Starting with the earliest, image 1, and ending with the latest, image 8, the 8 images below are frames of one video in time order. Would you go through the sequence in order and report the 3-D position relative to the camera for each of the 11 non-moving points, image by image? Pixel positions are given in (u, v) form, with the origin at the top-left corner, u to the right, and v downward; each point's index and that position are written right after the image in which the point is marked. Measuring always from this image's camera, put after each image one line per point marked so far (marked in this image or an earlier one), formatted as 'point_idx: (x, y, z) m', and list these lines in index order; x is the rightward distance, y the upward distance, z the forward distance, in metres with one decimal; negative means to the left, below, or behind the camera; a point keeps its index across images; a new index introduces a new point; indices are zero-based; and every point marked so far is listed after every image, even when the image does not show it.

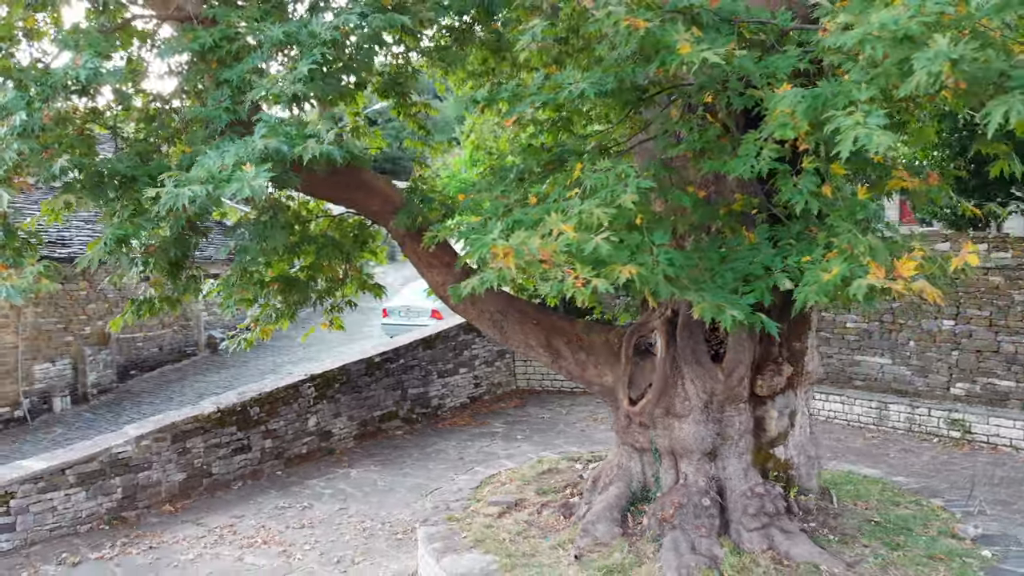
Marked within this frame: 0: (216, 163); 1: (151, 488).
0: (-1.3, +0.5, +3.6) m
1: (-2.9, -1.6, +6.6) m
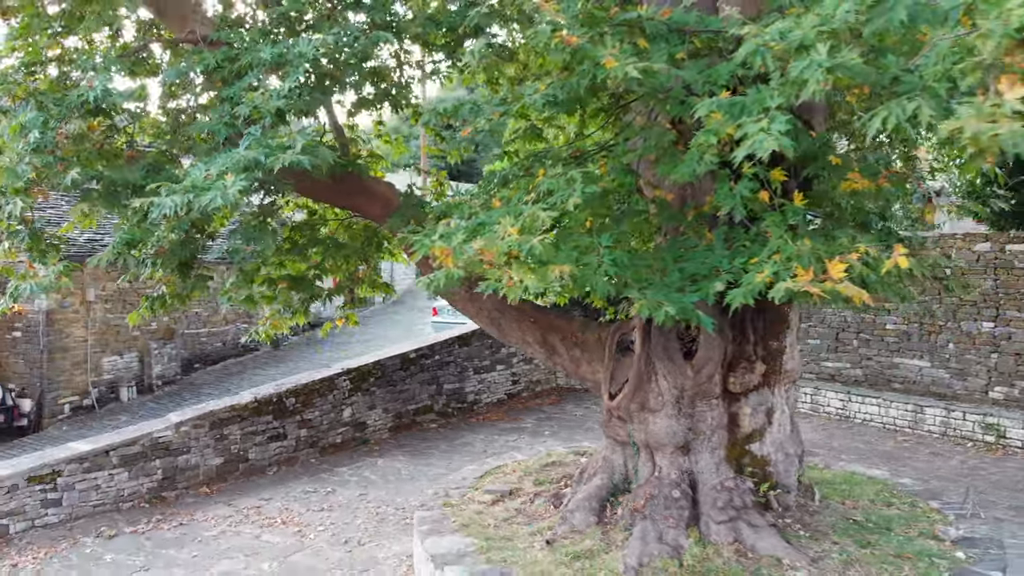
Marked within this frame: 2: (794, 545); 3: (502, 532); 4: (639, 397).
0: (-1.5, +0.6, +4.0) m
1: (-2.8, -1.6, +7.2) m
2: (+1.5, -1.4, +4.5) m
3: (-0.1, -1.5, +5.0) m
4: (+0.8, -0.6, +4.9) m
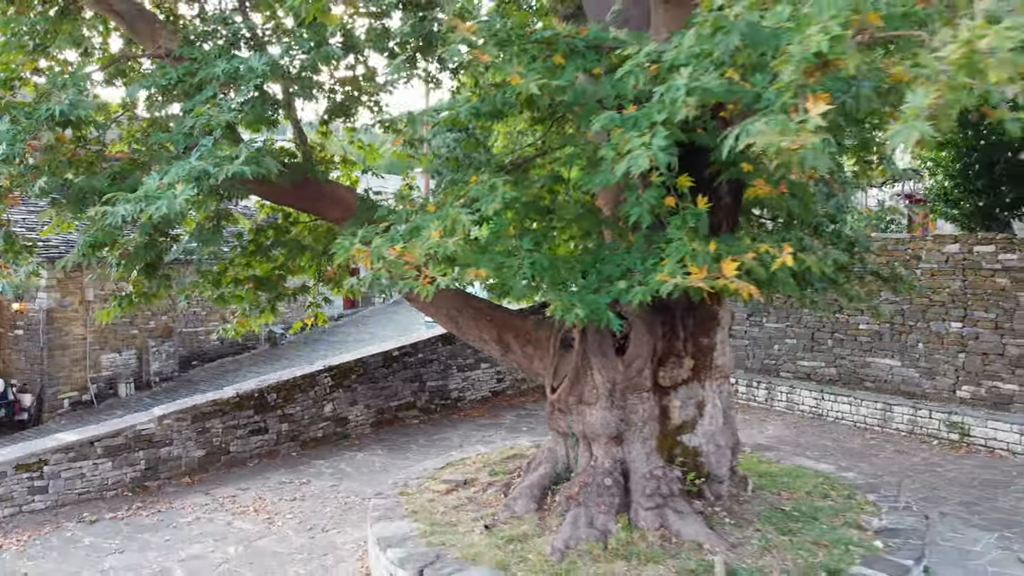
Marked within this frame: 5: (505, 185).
0: (-1.9, +0.6, +4.3) m
1: (-3.1, -1.6, +7.5) m
2: (+1.2, -1.4, +4.8) m
3: (-0.4, -1.5, +5.3) m
4: (+0.4, -0.6, +5.2) m
5: (0.0, +0.5, +4.4) m
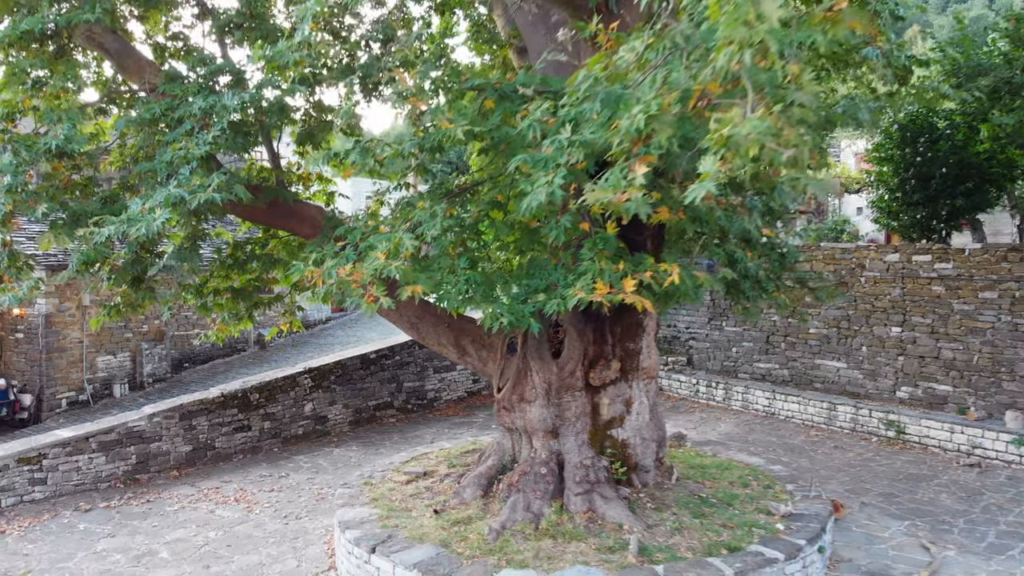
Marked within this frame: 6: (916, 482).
0: (-2.2, +0.5, +5.0) m
1: (-3.5, -1.7, +8.1) m
2: (+0.8, -1.5, +5.4) m
3: (-0.8, -1.6, +5.9) m
4: (0.0, -0.7, +5.8) m
5: (-0.4, +0.5, +5.0) m
6: (+3.7, -1.8, +7.6) m
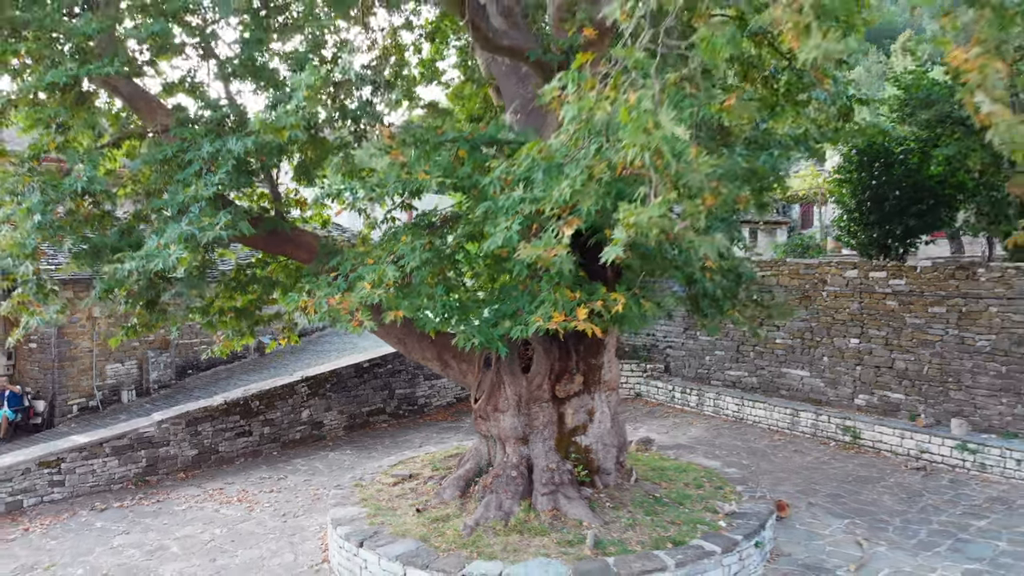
0: (-2.4, +0.3, +5.6) m
1: (-3.7, -1.8, +8.8) m
2: (+0.6, -1.7, +6.1) m
3: (-1.0, -1.7, +6.6) m
4: (-0.2, -0.9, +6.5) m
5: (-0.6, +0.3, +5.7) m
6: (+3.5, -2.0, +8.3) m
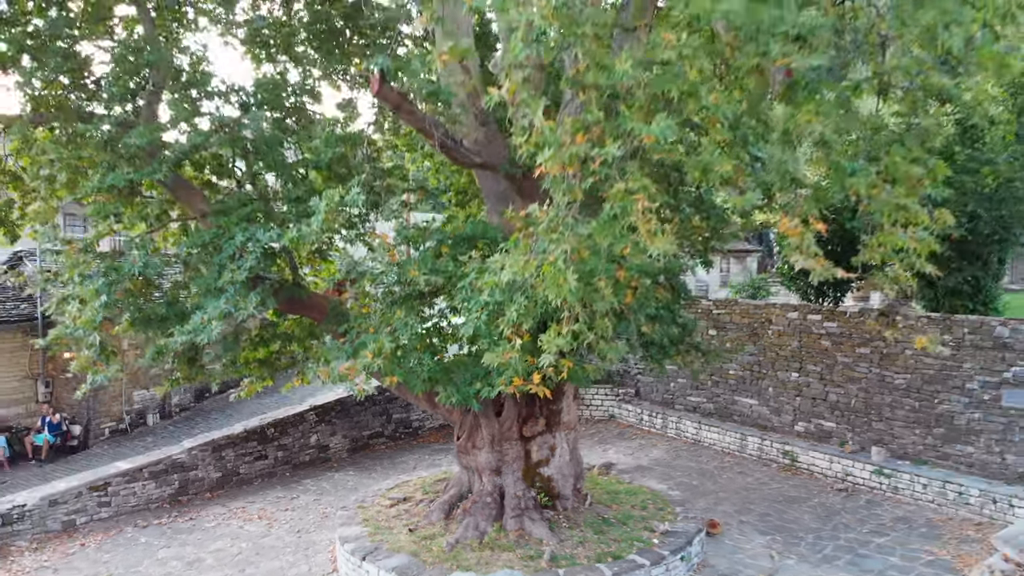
0: (-2.7, -0.3, +7.1) m
1: (-3.9, -2.4, +10.2) m
2: (+0.4, -2.2, +7.5) m
3: (-1.2, -2.3, +8.0) m
4: (-0.4, -1.5, +7.9) m
5: (-0.8, -0.3, +7.1) m
6: (+3.3, -2.5, +9.7) m
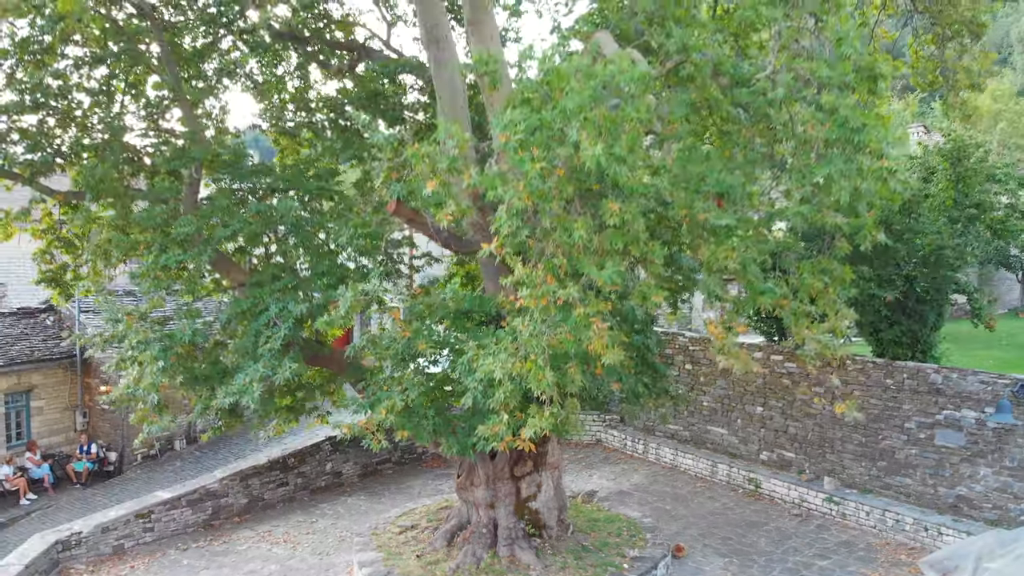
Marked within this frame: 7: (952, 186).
0: (-2.8, -0.9, +8.4) m
1: (-4.0, -3.1, +11.6) m
2: (+0.3, -2.9, +8.8) m
3: (-1.3, -3.0, +9.4) m
4: (-0.5, -2.1, +9.3) m
5: (-0.9, -0.9, +8.4) m
6: (+3.2, -3.2, +11.1) m
7: (+5.9, +1.4, +11.0) m
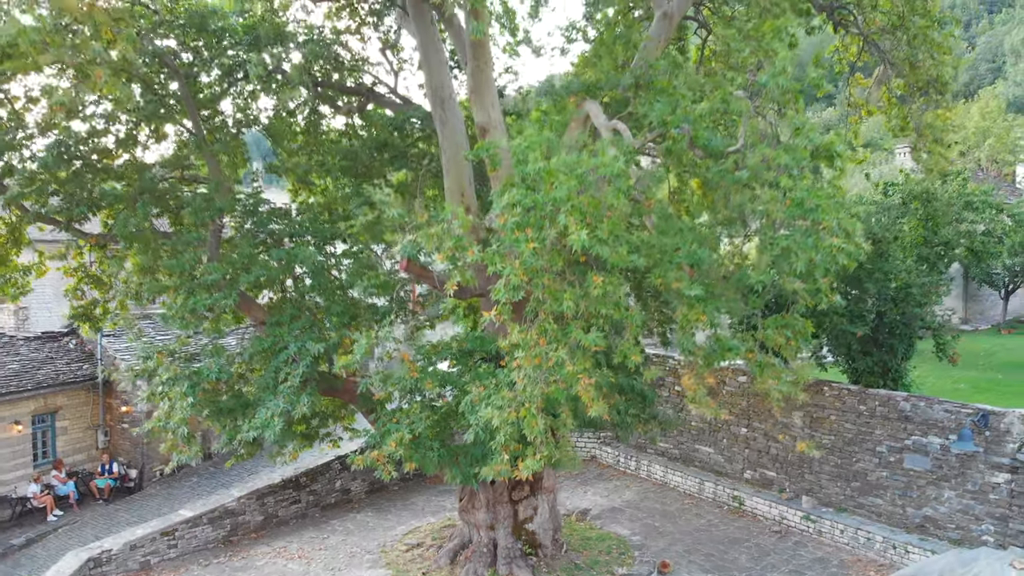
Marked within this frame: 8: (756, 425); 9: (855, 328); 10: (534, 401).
0: (-2.8, -1.4, +9.2) m
1: (-4.0, -3.6, +12.4) m
2: (+0.3, -3.4, +9.6) m
3: (-1.3, -3.4, +10.2) m
4: (-0.5, -2.6, +10.1) m
5: (-0.9, -1.4, +9.2) m
6: (+3.2, -3.7, +11.9) m
7: (+5.9, +0.9, +11.8) m
8: (+4.0, -2.3, +13.6) m
9: (+4.9, -0.6, +11.7) m
10: (+0.2, -0.9, +6.7) m
